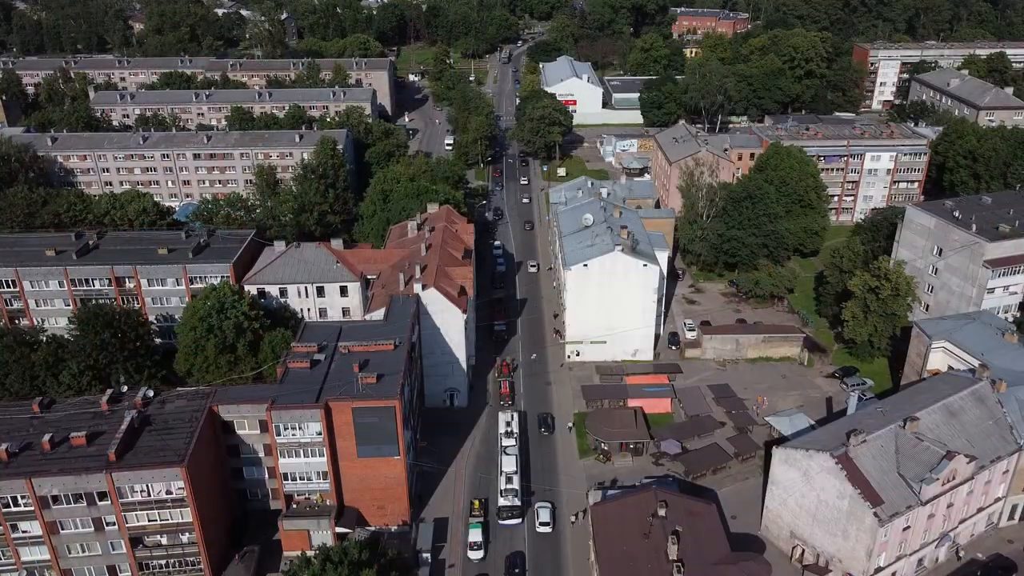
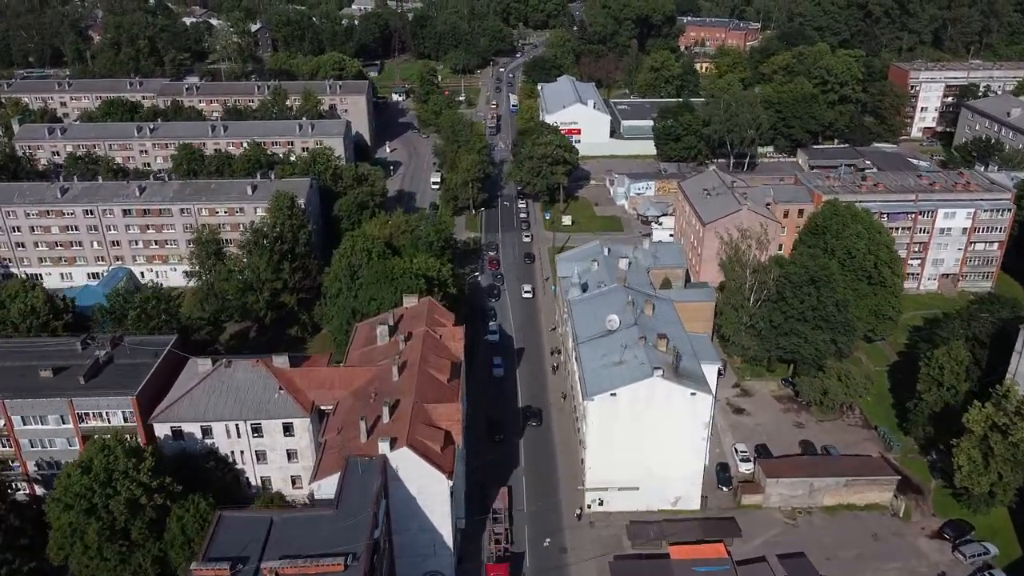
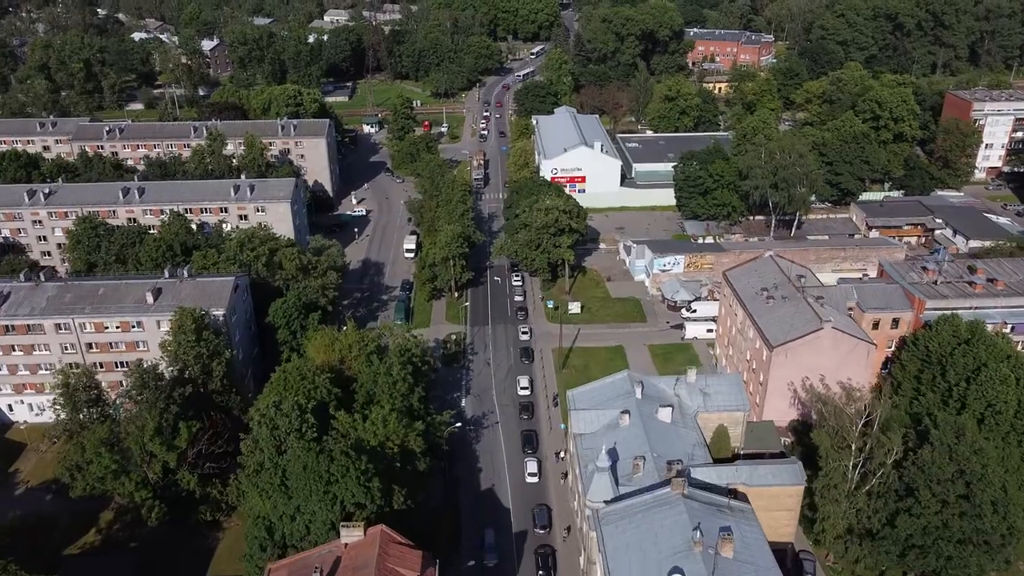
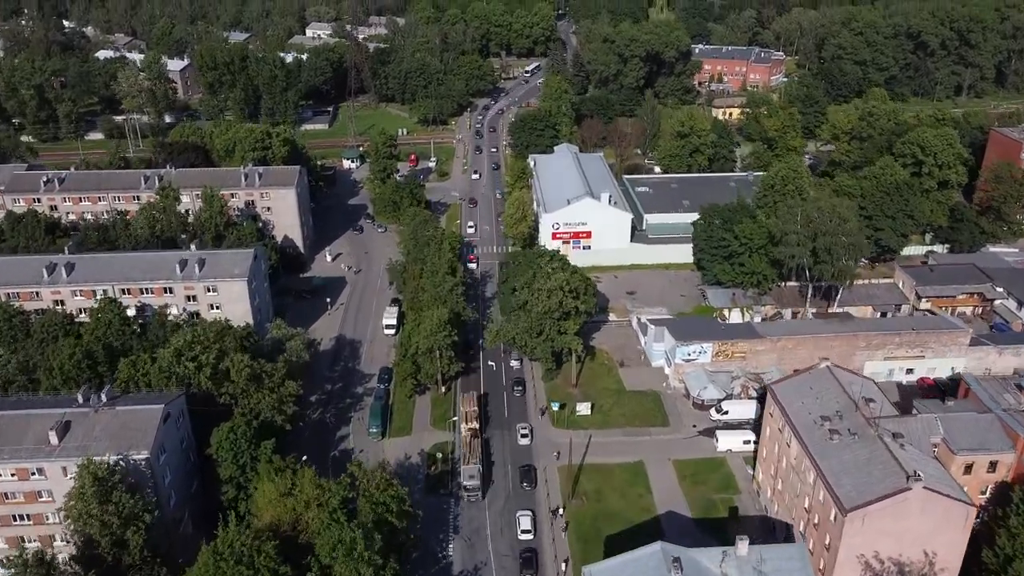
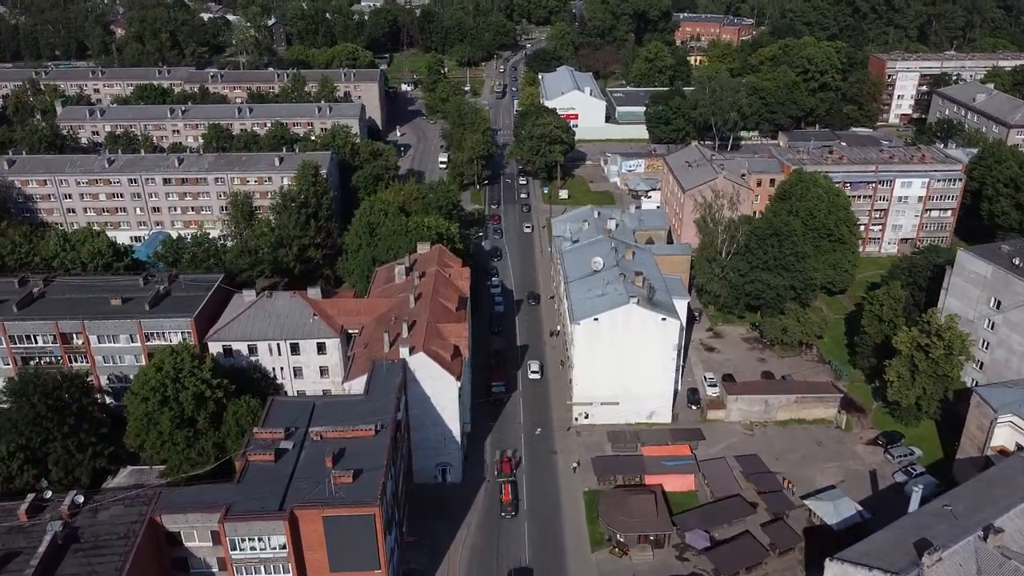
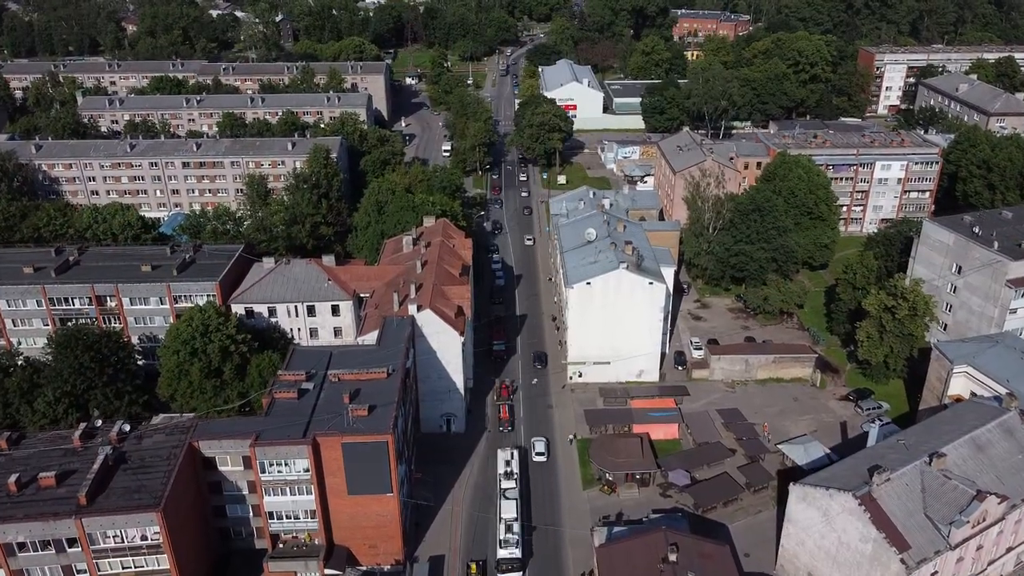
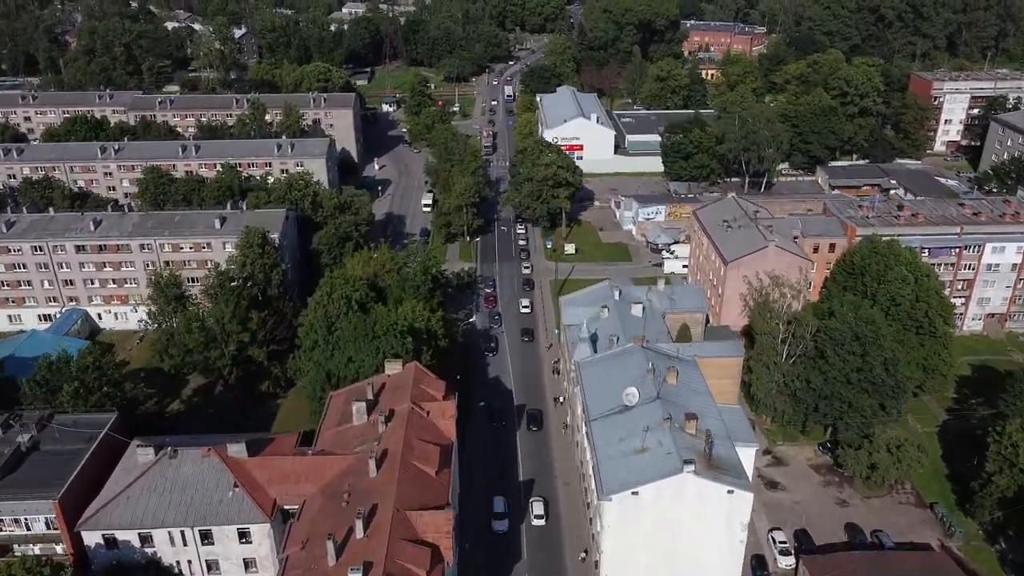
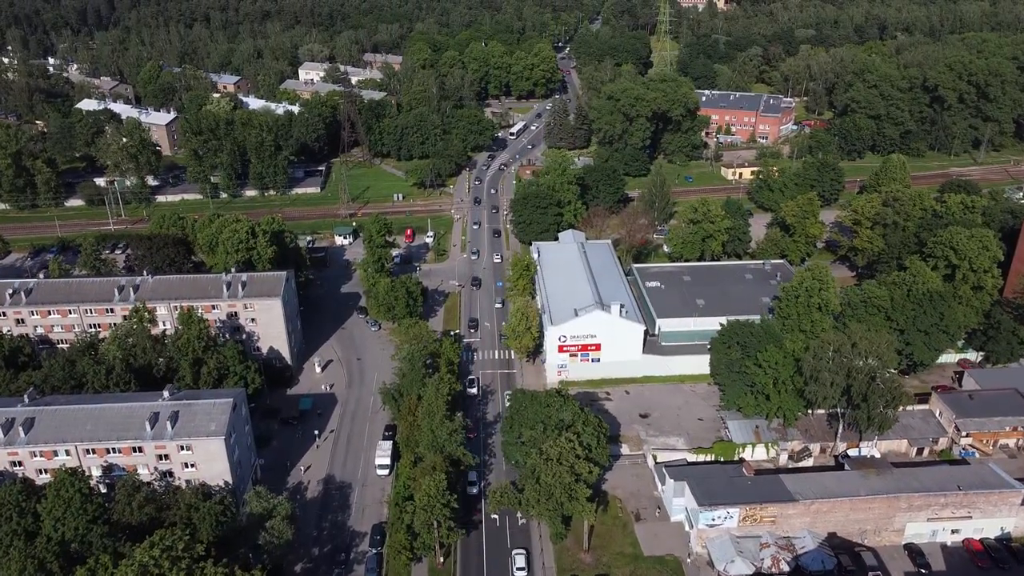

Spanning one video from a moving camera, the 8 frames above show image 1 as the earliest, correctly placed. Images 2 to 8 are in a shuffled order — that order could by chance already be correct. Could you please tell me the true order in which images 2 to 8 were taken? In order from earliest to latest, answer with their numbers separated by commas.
6, 5, 2, 7, 3, 4, 8
